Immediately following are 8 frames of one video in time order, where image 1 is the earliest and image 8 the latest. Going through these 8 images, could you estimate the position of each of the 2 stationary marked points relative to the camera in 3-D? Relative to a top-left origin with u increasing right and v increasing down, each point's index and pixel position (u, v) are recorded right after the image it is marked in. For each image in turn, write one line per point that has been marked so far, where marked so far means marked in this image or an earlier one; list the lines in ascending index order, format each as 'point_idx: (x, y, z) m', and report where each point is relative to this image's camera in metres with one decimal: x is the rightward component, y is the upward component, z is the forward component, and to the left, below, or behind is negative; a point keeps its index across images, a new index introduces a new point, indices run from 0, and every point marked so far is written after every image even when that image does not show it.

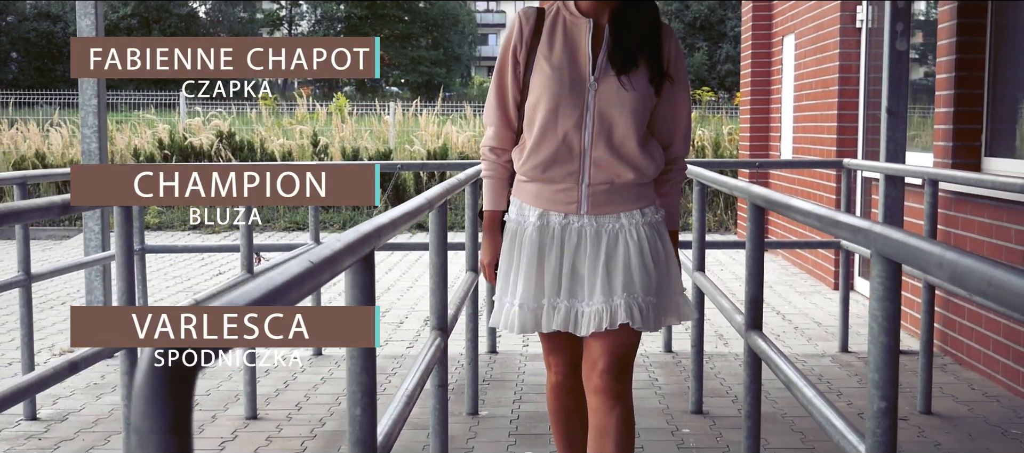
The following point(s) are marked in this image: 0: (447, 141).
0: (-0.6, +0.7, +12.6) m
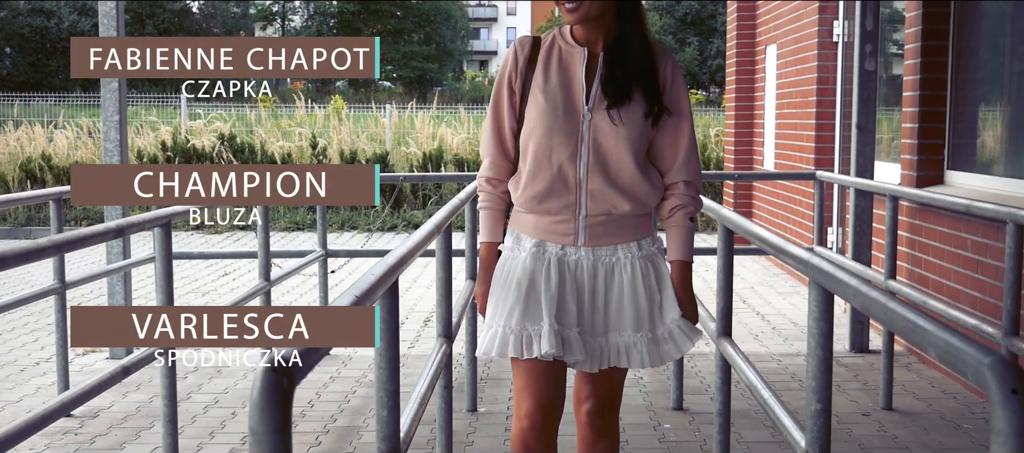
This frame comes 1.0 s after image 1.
0: (-0.6, +0.8, +13.0) m
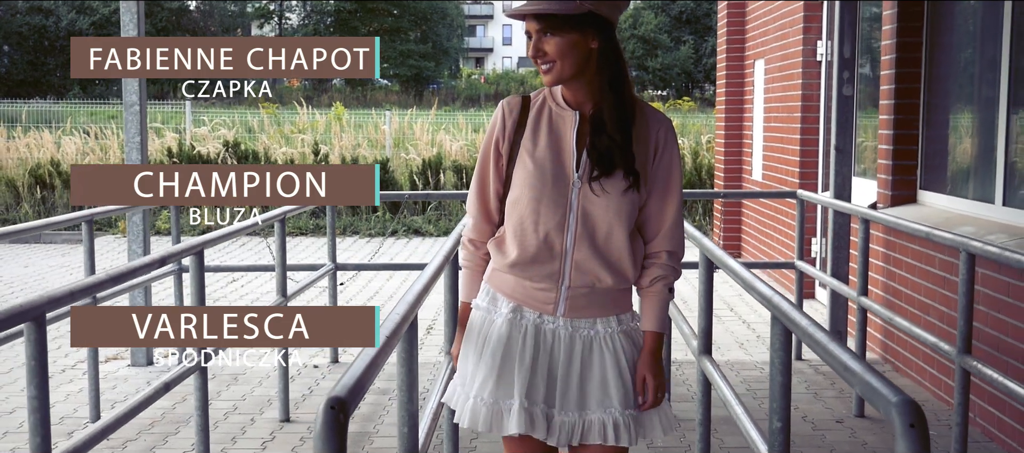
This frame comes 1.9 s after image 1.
0: (-0.7, +0.7, +13.3) m
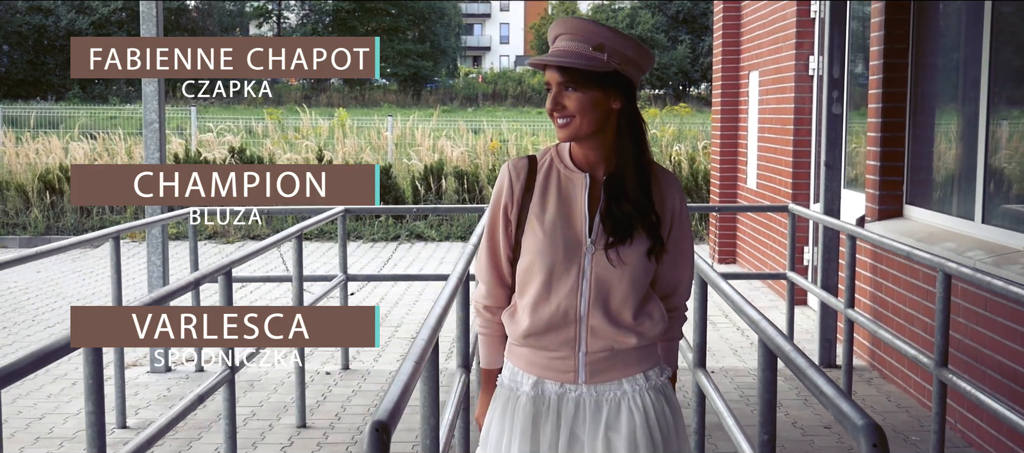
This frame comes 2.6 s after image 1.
0: (-0.7, +0.7, +13.6) m
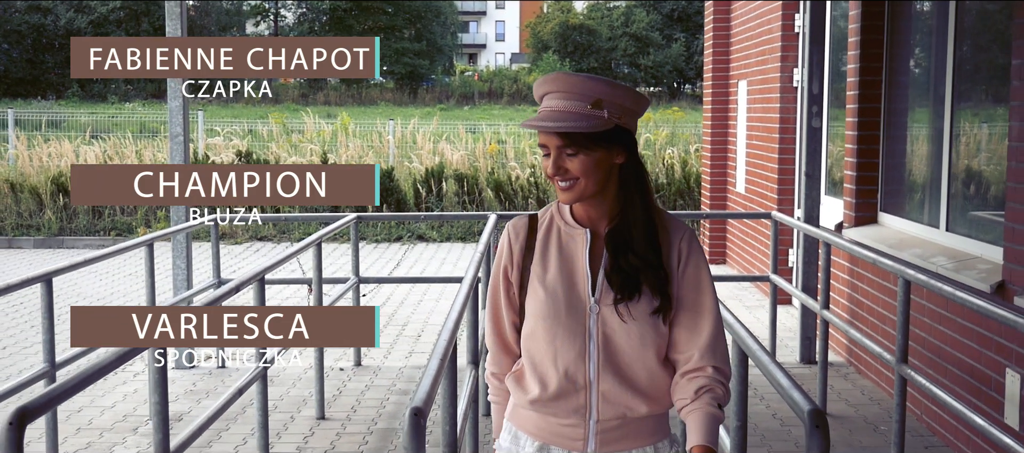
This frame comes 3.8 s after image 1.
0: (-0.7, +0.7, +14.0) m
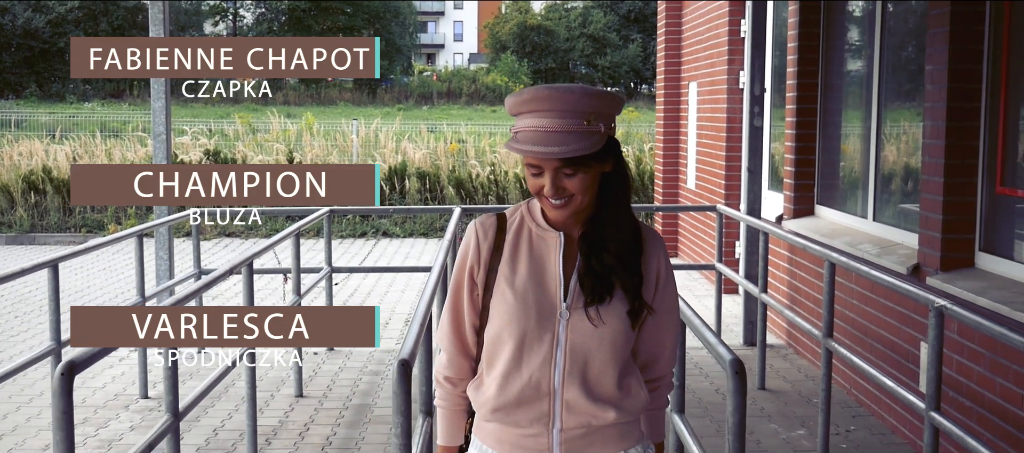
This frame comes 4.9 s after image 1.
0: (-1.1, +0.7, +14.4) m
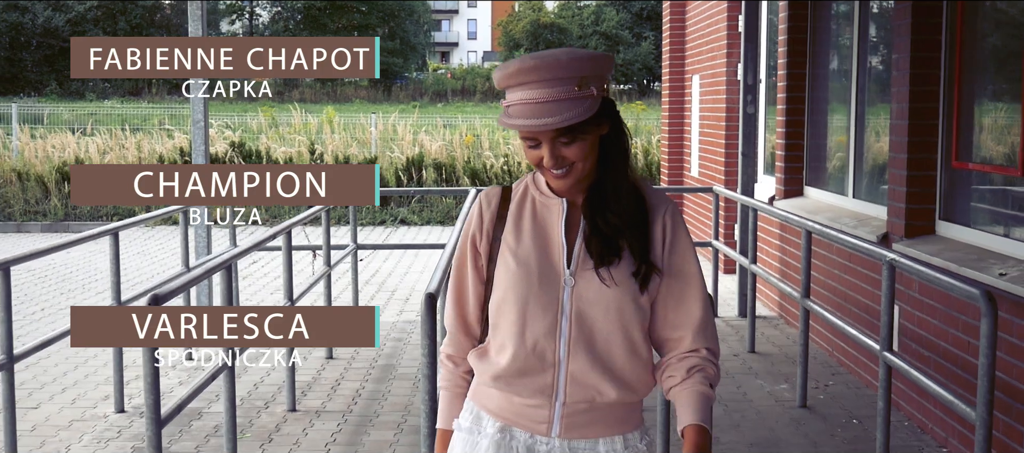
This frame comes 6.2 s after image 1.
0: (-0.9, +0.8, +15.0) m
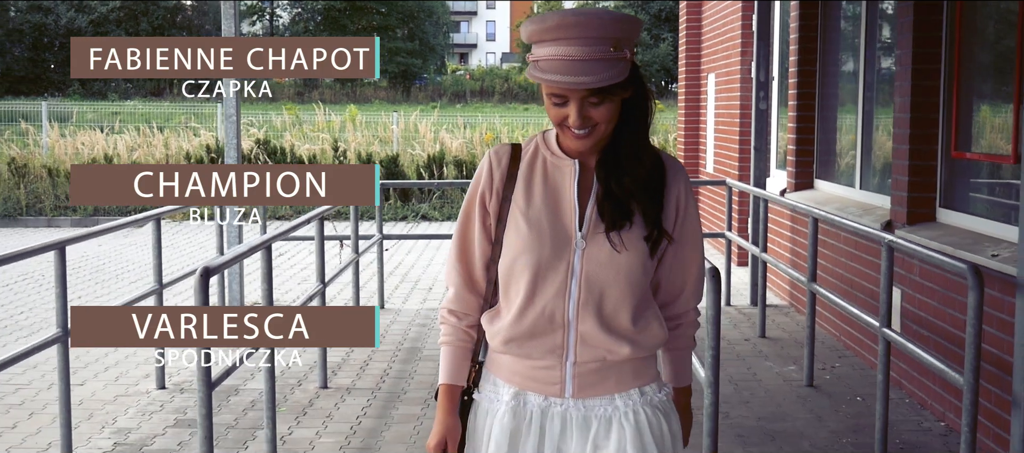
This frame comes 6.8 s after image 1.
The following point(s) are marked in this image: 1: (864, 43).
0: (-0.7, +0.9, +15.3) m
1: (+1.7, +0.9, +6.9) m
